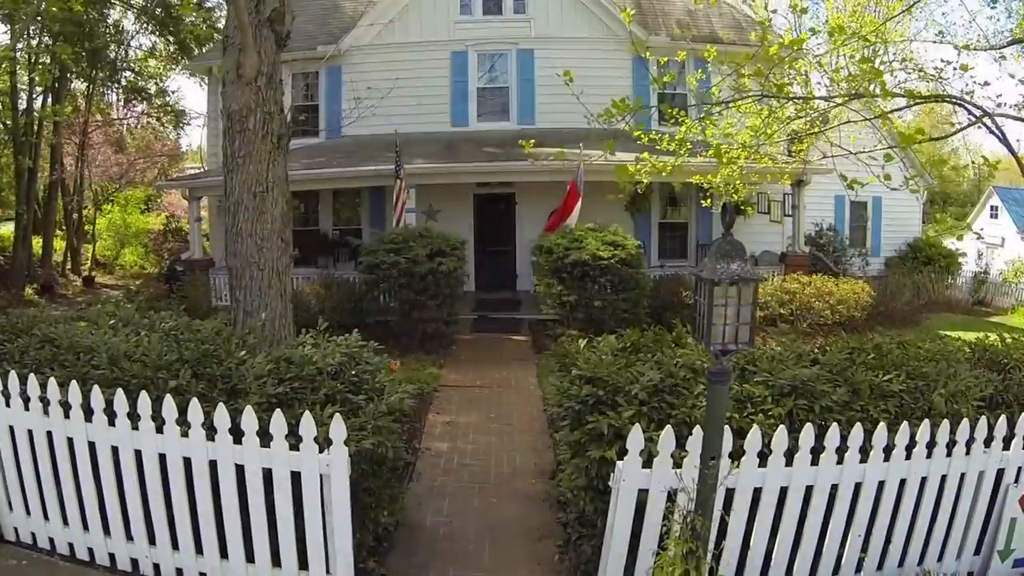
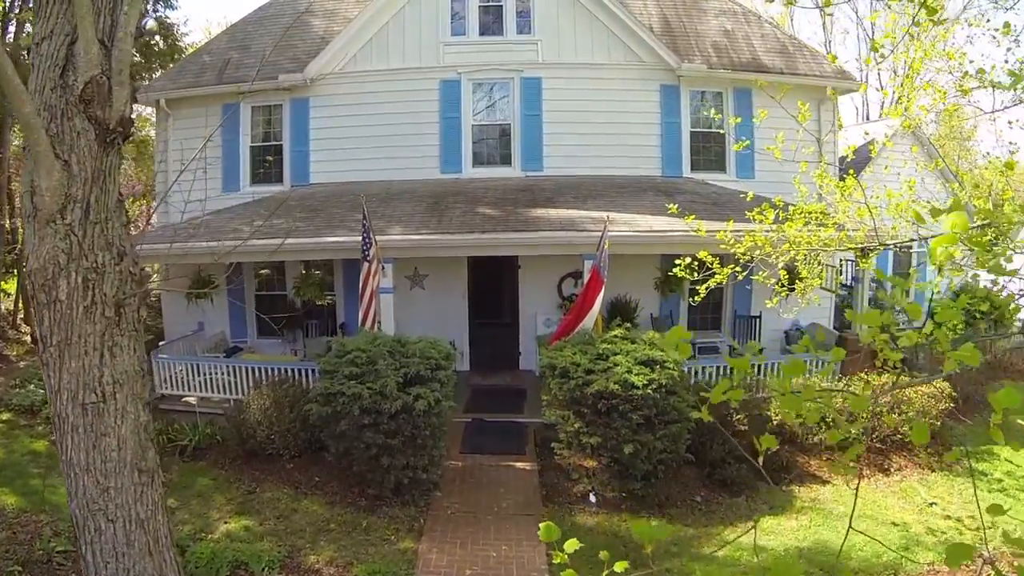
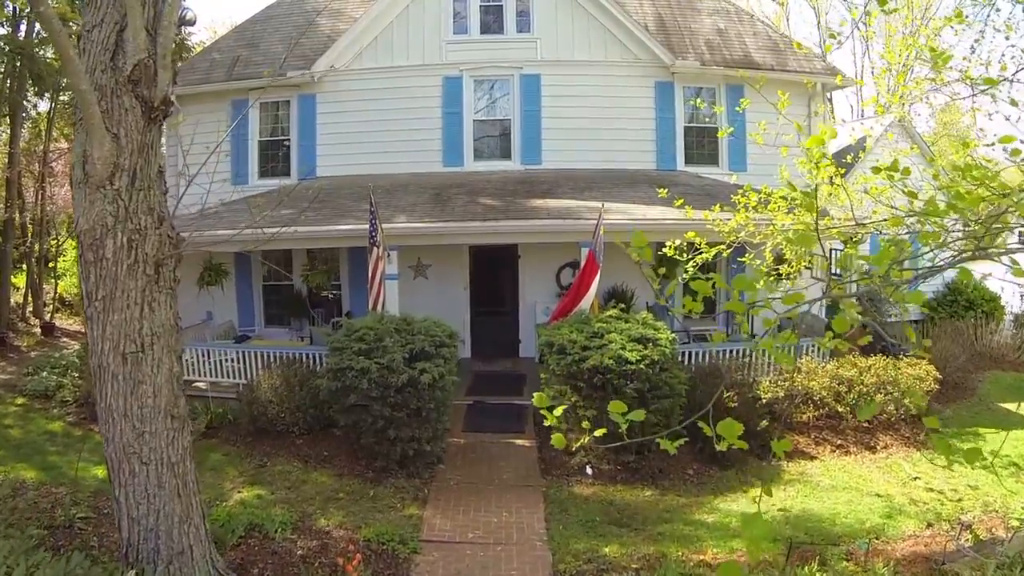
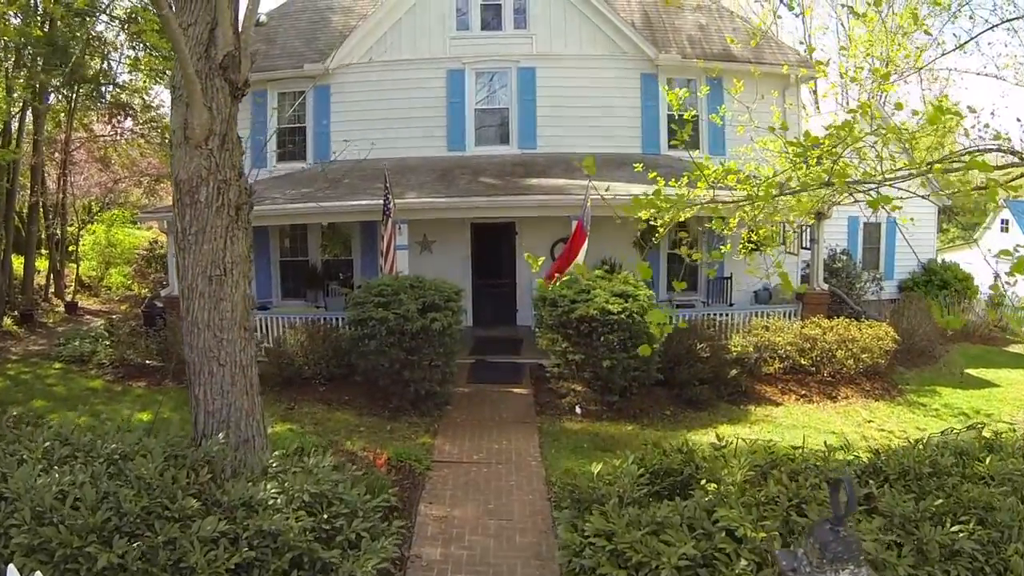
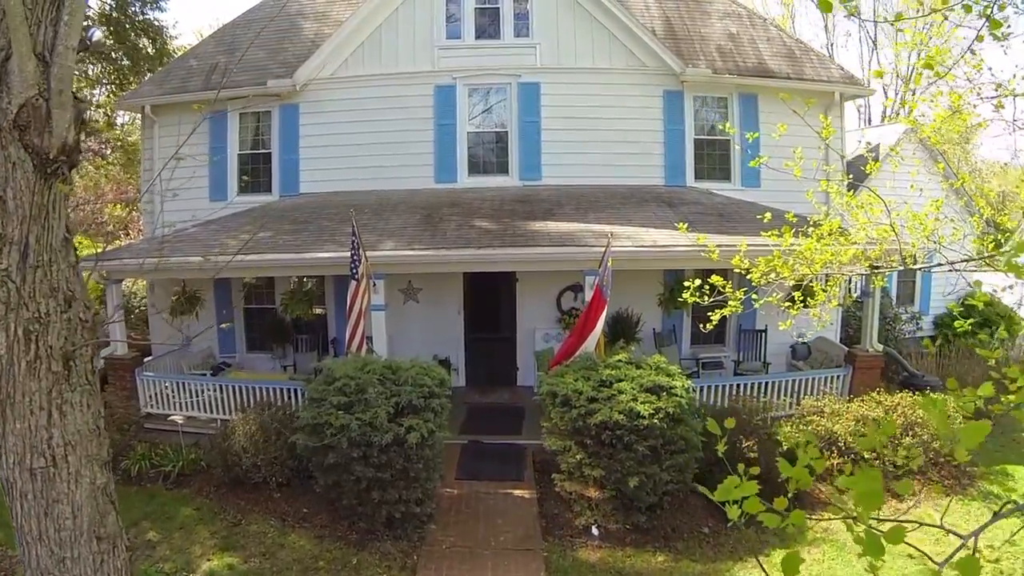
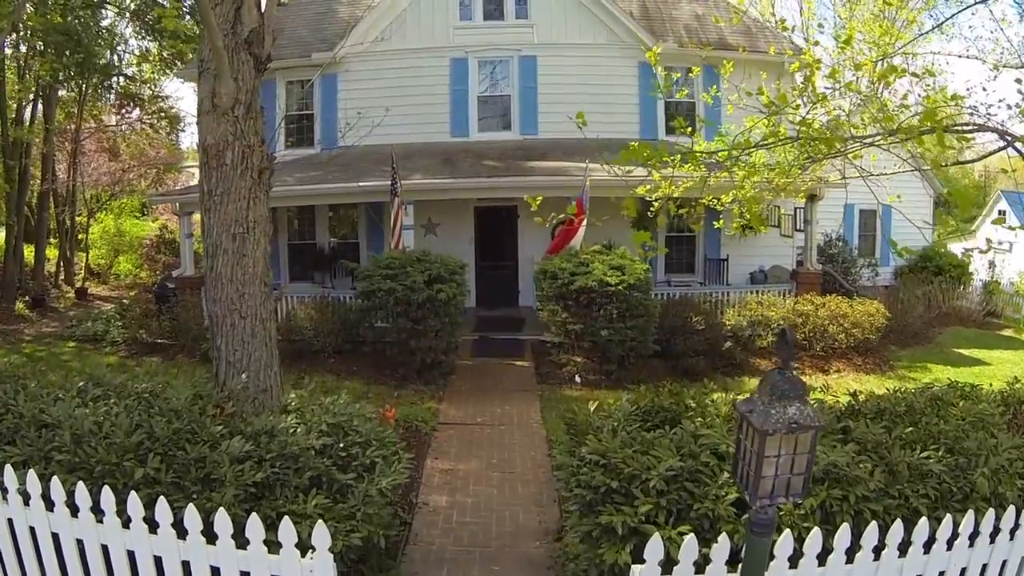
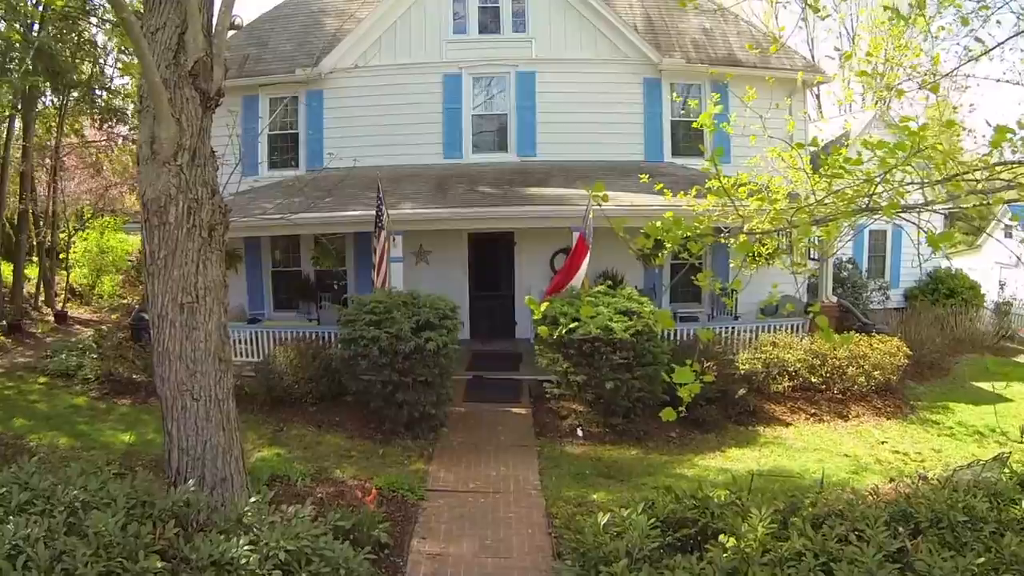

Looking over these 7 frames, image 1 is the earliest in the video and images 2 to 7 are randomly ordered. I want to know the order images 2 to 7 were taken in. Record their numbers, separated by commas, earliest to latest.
6, 4, 7, 3, 2, 5
